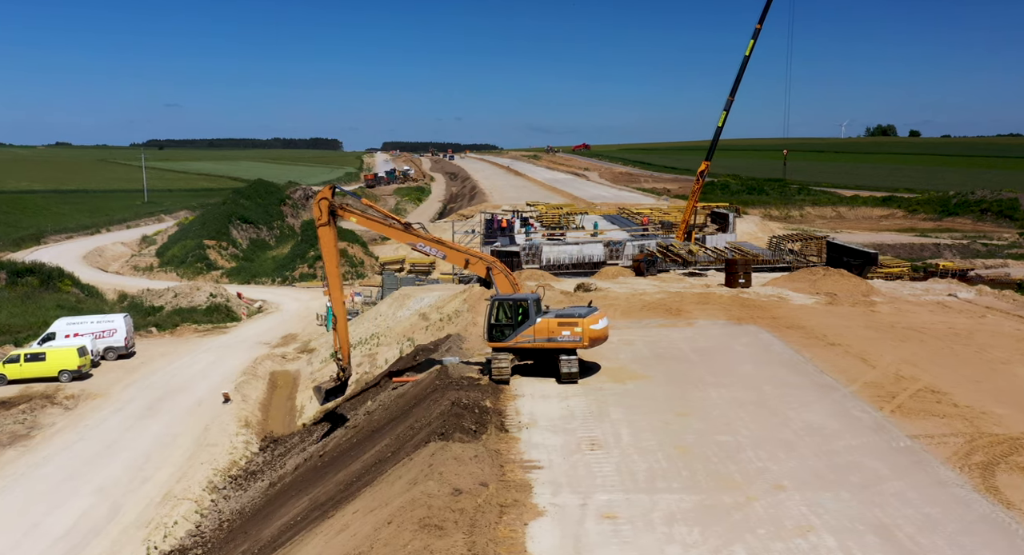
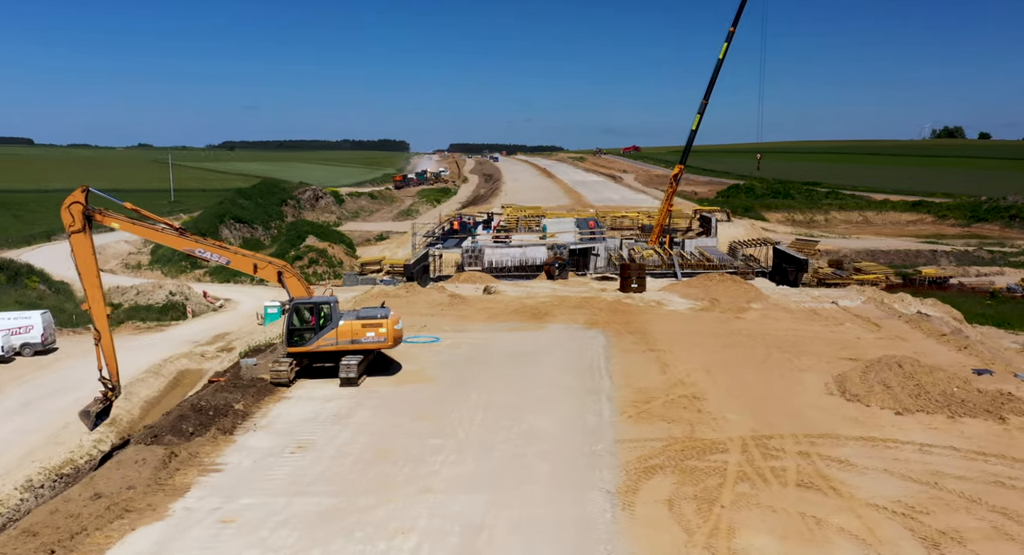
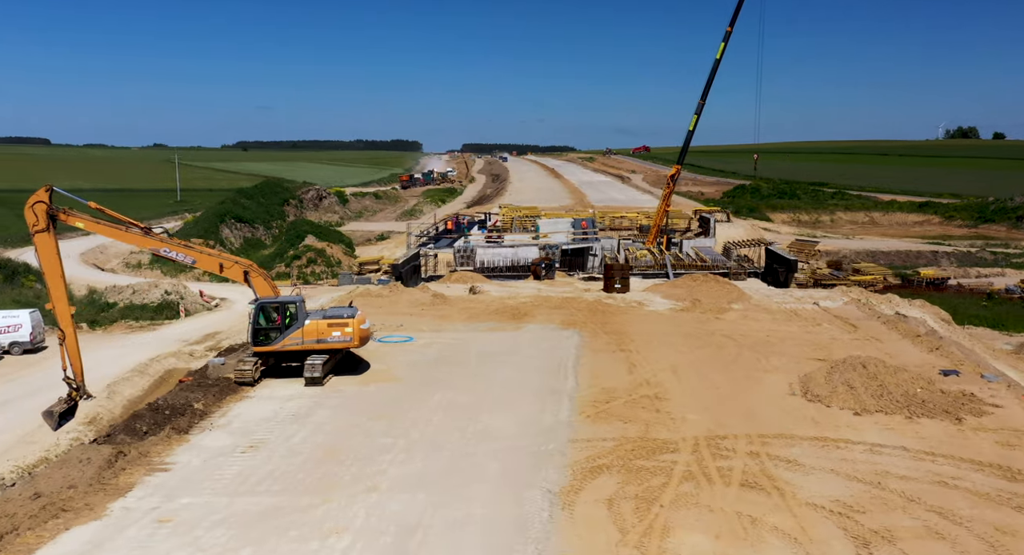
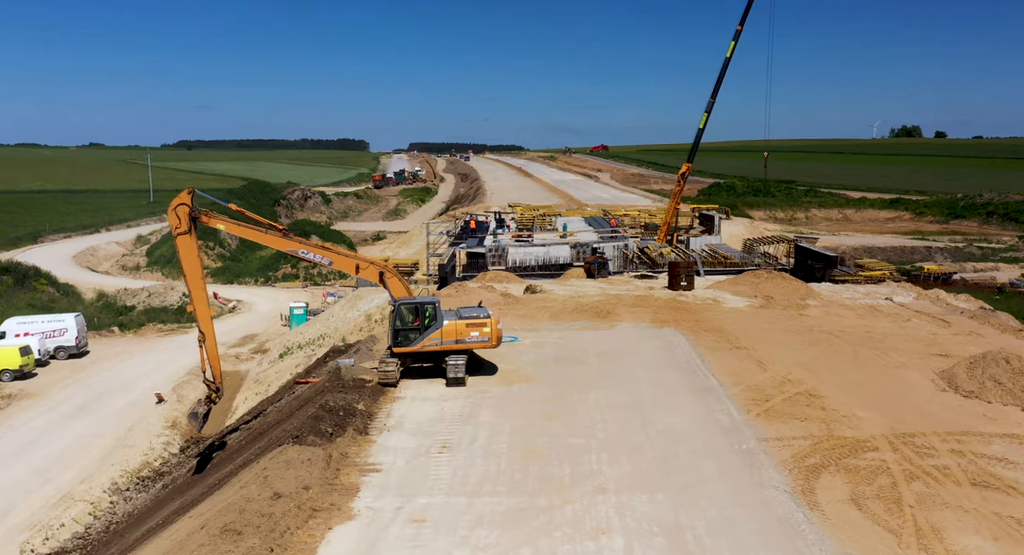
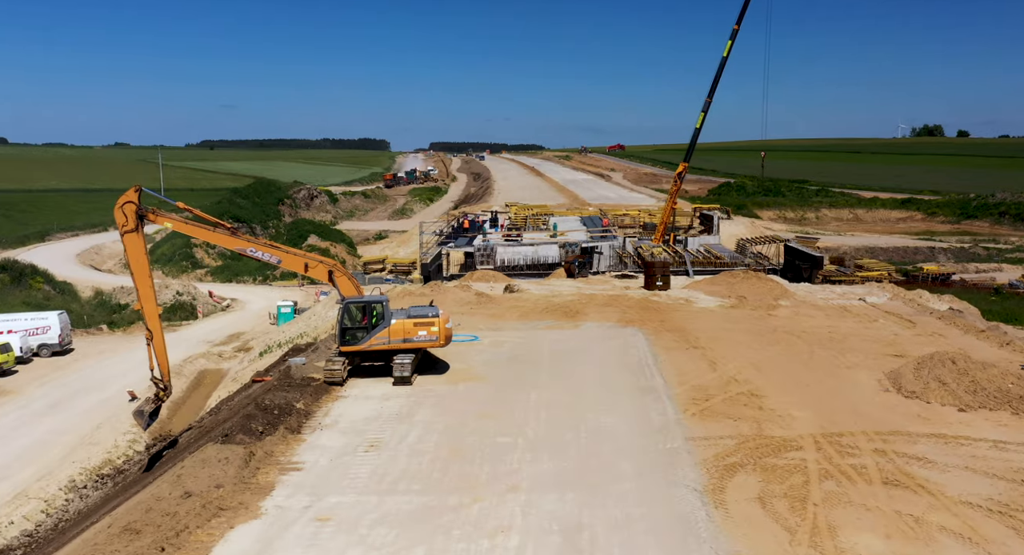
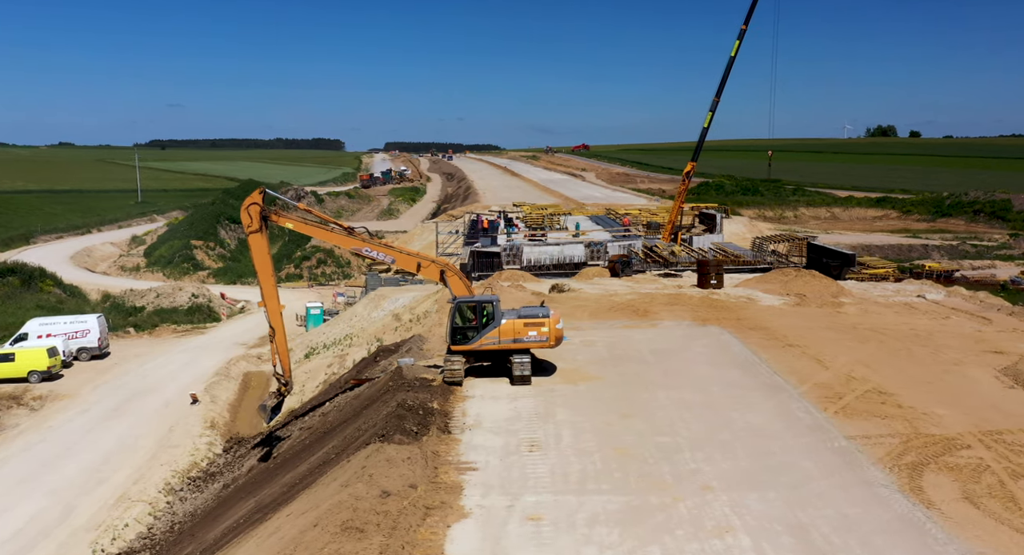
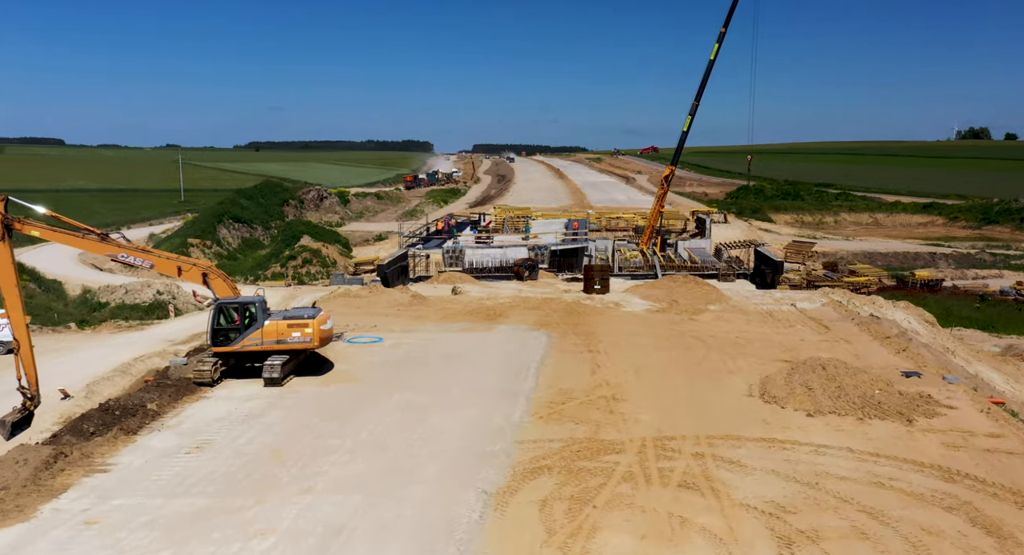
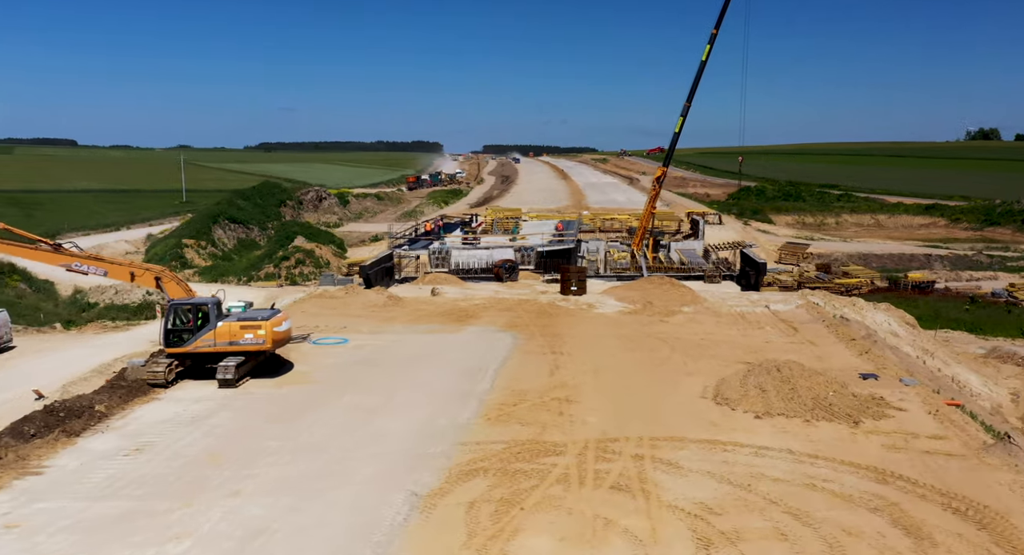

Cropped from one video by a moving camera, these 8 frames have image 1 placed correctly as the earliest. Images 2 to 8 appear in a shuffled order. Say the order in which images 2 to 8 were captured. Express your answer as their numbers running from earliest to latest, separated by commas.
6, 4, 5, 2, 3, 7, 8
